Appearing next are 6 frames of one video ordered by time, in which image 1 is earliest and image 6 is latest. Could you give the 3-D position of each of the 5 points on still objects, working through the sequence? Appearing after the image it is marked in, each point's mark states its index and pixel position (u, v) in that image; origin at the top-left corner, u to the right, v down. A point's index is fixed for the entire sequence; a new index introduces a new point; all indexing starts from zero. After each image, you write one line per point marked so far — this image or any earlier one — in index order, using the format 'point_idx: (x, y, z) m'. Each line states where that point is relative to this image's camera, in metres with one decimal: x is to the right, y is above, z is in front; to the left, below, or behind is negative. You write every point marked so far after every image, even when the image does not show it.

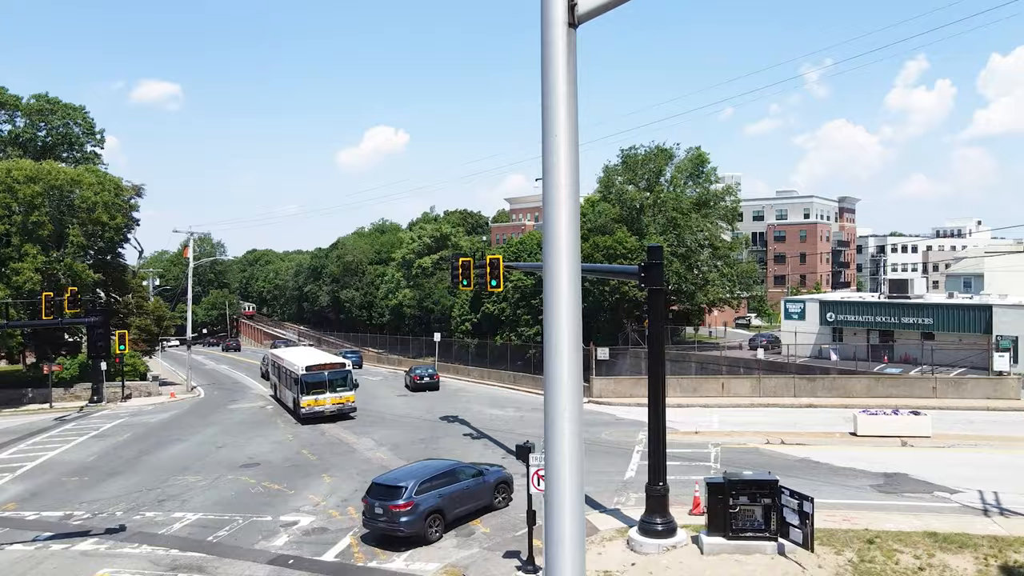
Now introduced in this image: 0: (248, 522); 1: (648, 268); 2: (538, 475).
0: (-8.1, -7.2, +19.9) m
1: (+3.4, +0.5, +16.3) m
2: (+0.6, -4.3, +15.1) m
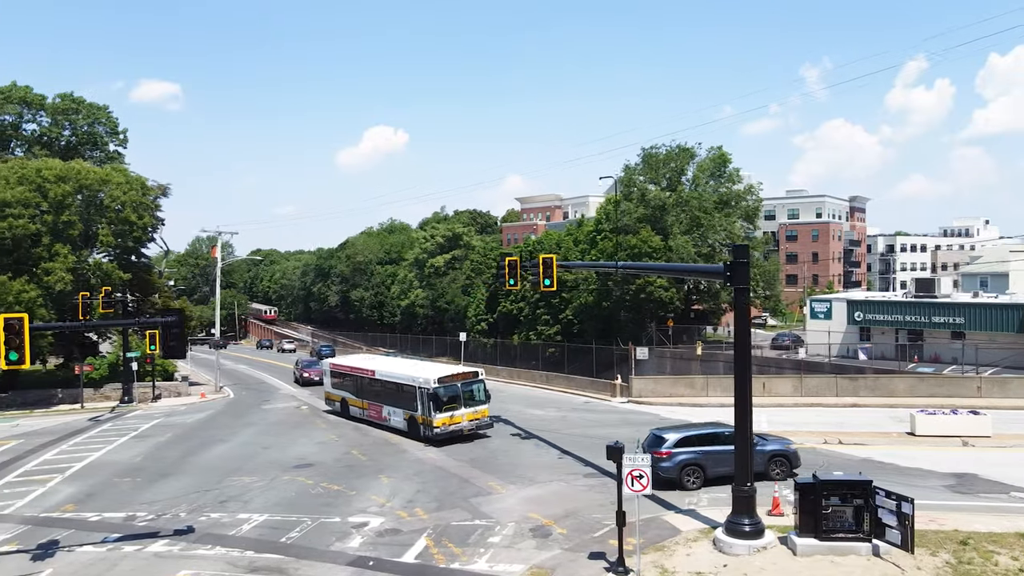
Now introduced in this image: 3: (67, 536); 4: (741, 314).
0: (-6.0, -7.2, +19.8) m
1: (+5.6, +0.5, +16.2) m
2: (+2.8, -4.3, +15.0) m
3: (-13.7, -7.7, +20.0) m
4: (+5.8, -0.7, +16.2) m
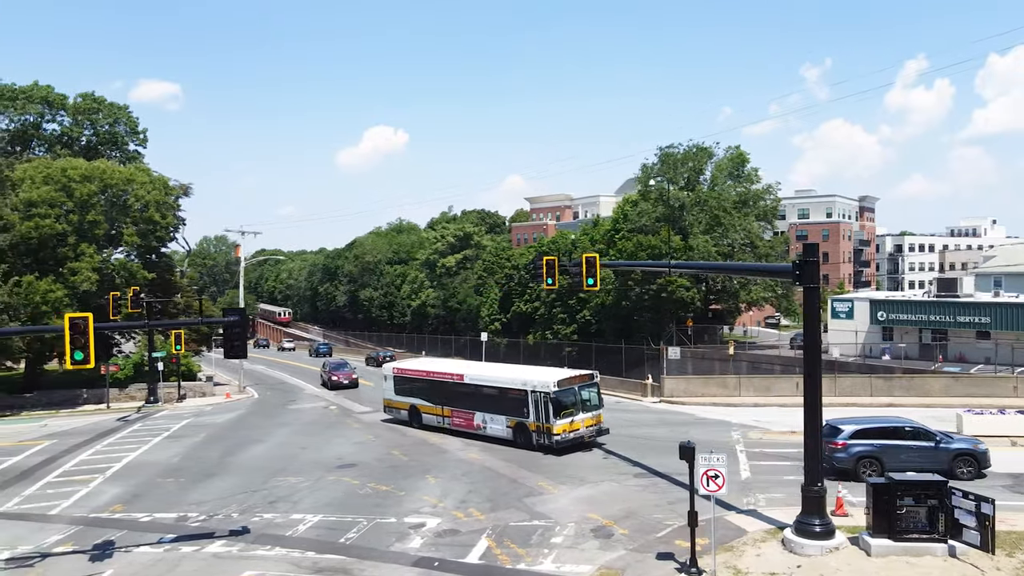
0: (-4.2, -7.2, +19.7) m
1: (+7.3, +0.5, +16.1) m
2: (+4.5, -4.3, +14.9) m
3: (-12.0, -7.7, +19.9) m
4: (+7.5, -0.6, +16.1) m
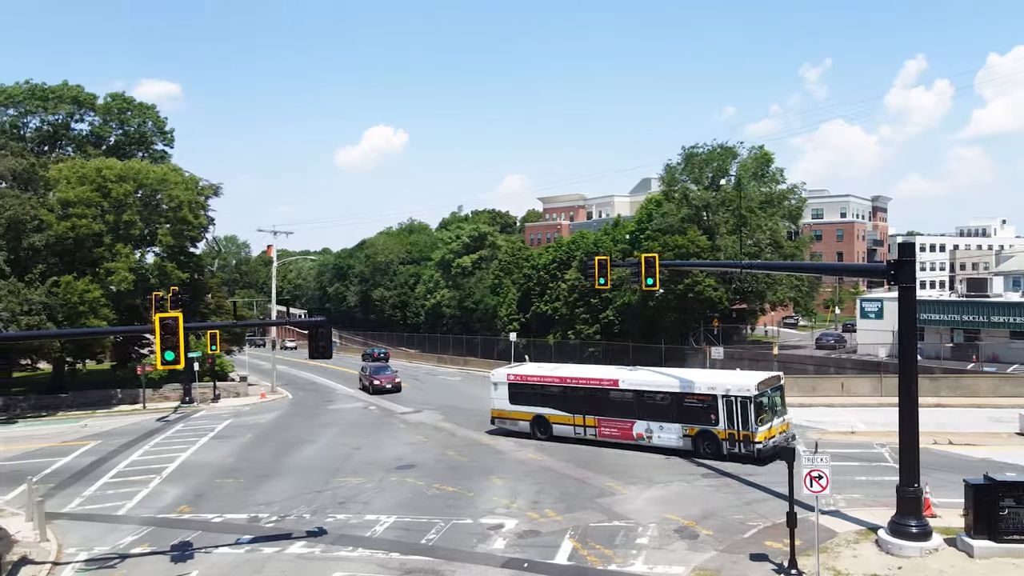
0: (-1.9, -7.2, +19.6) m
1: (+9.7, +0.5, +16.0) m
2: (+6.9, -4.3, +14.8) m
3: (-9.6, -7.7, +19.8) m
4: (+9.9, -0.6, +16.0) m
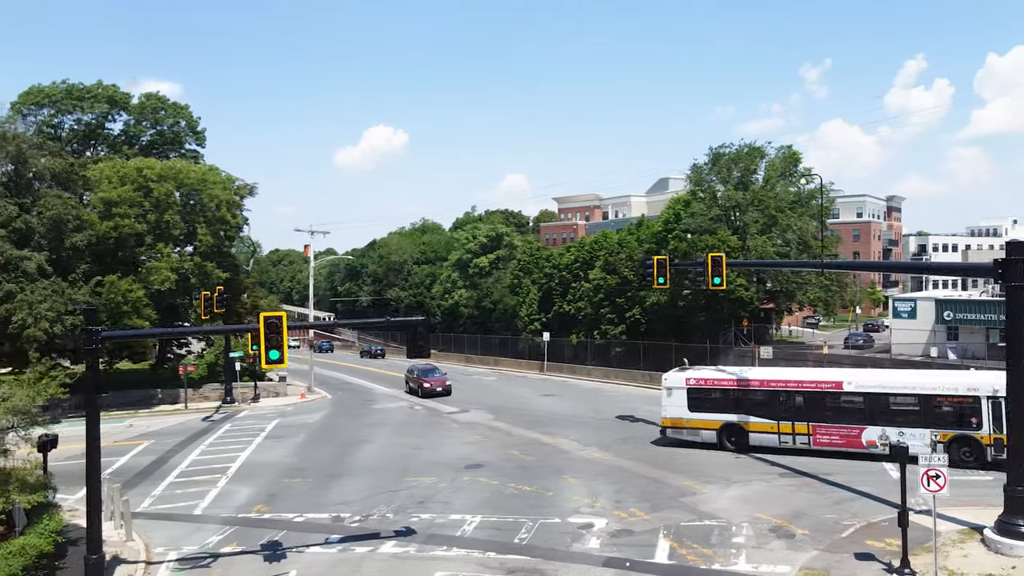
0: (+0.8, -7.2, +19.6) m
1: (+12.3, +0.6, +16.0) m
2: (+9.6, -4.3, +14.8) m
3: (-6.9, -7.6, +19.8) m
4: (+12.5, -0.6, +16.0) m
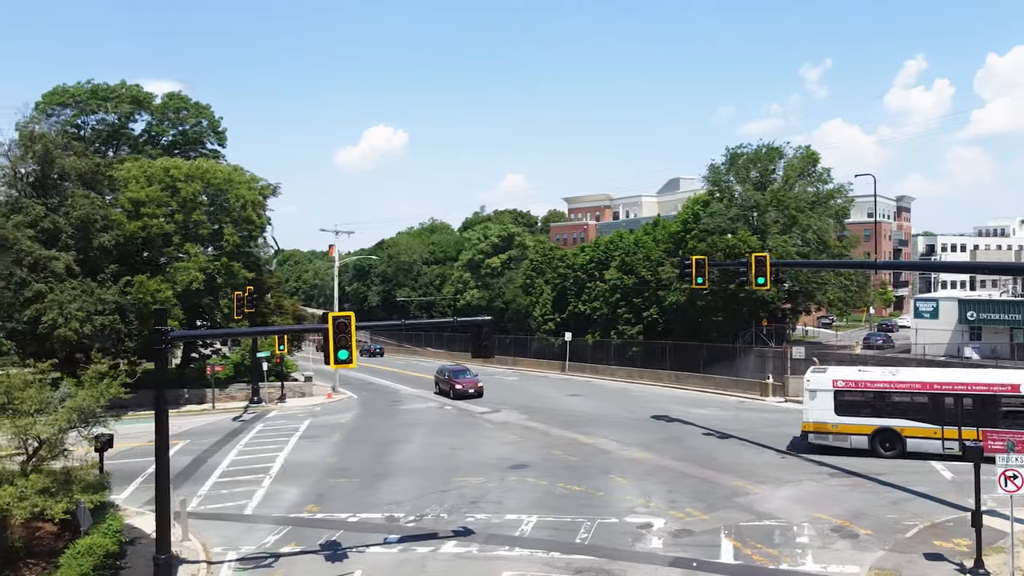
0: (+2.6, -7.2, +19.6) m
1: (+14.1, +0.6, +16.0) m
2: (+11.3, -4.3, +14.8) m
3: (-5.2, -7.6, +19.8) m
4: (+14.3, -0.6, +16.0) m
